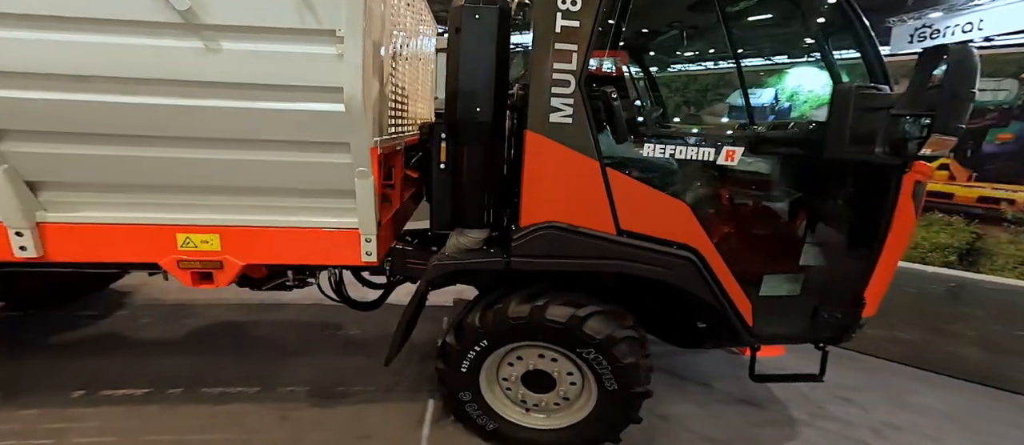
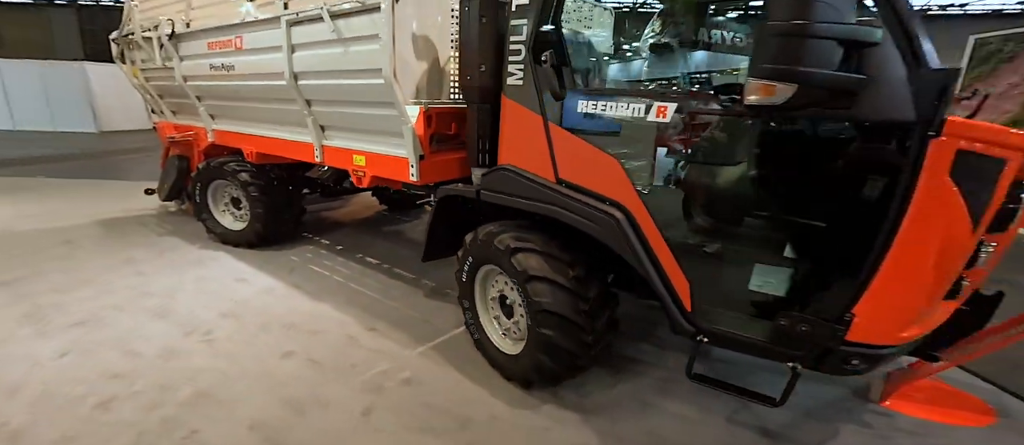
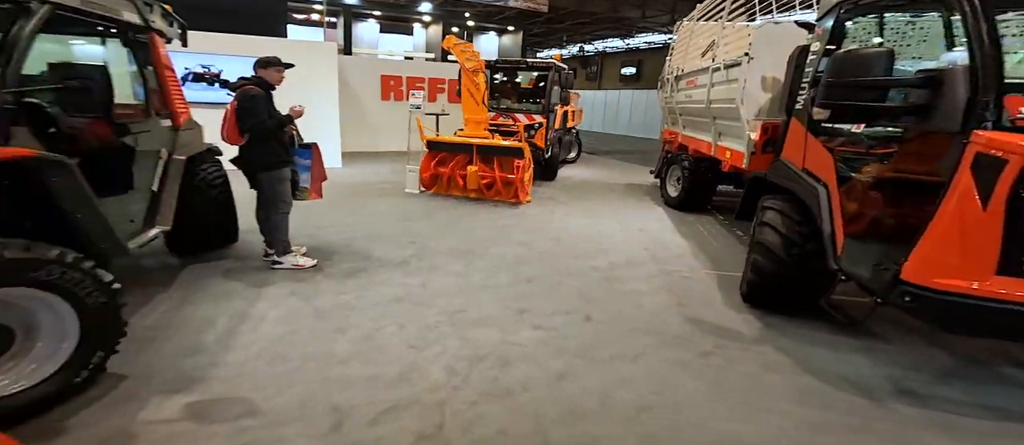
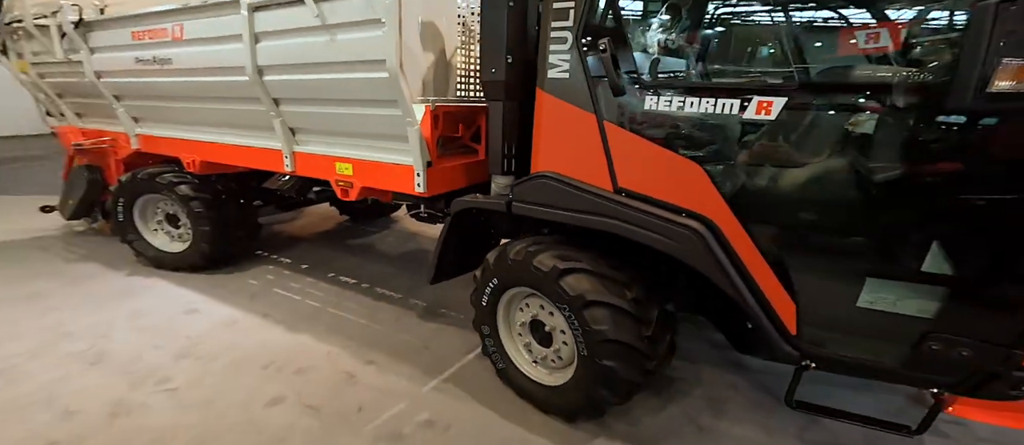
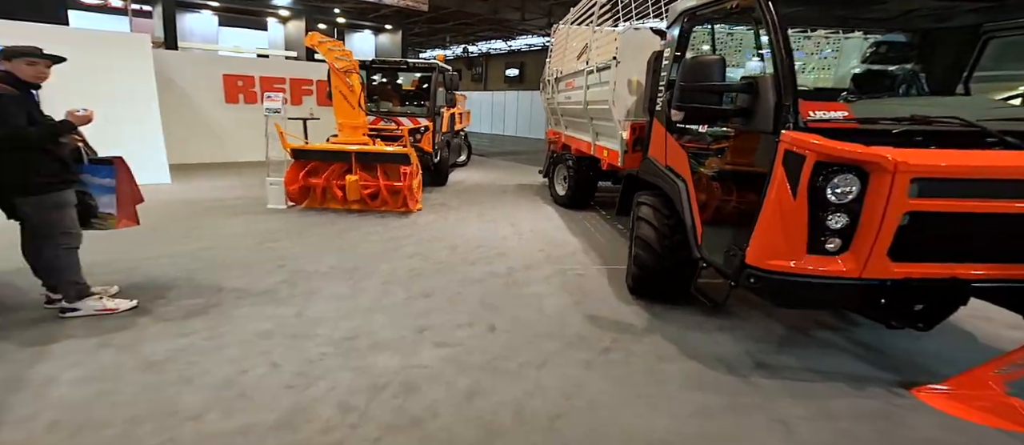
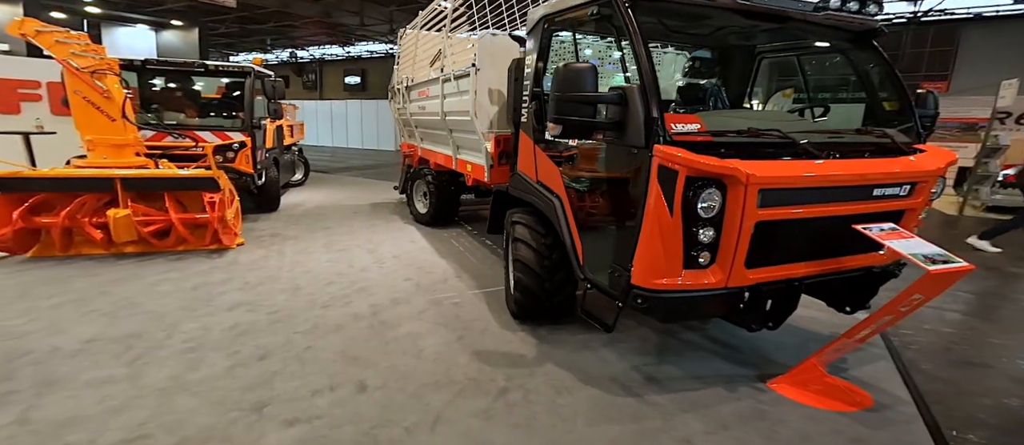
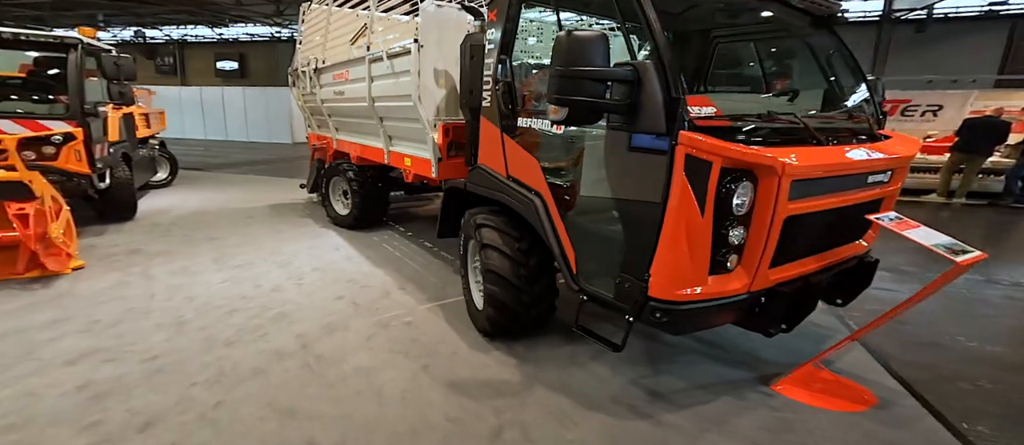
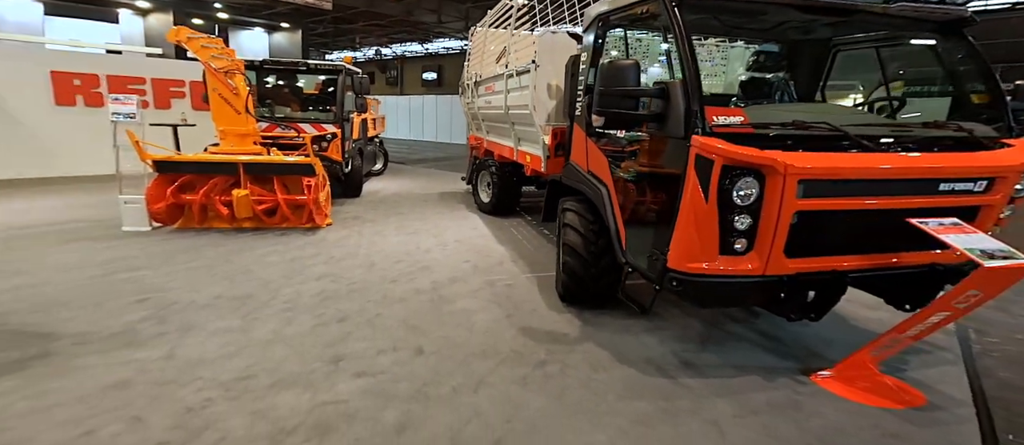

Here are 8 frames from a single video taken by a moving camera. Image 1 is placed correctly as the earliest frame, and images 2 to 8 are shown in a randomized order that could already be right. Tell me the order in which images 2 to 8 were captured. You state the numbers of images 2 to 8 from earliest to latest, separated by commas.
4, 2, 7, 6, 8, 5, 3
